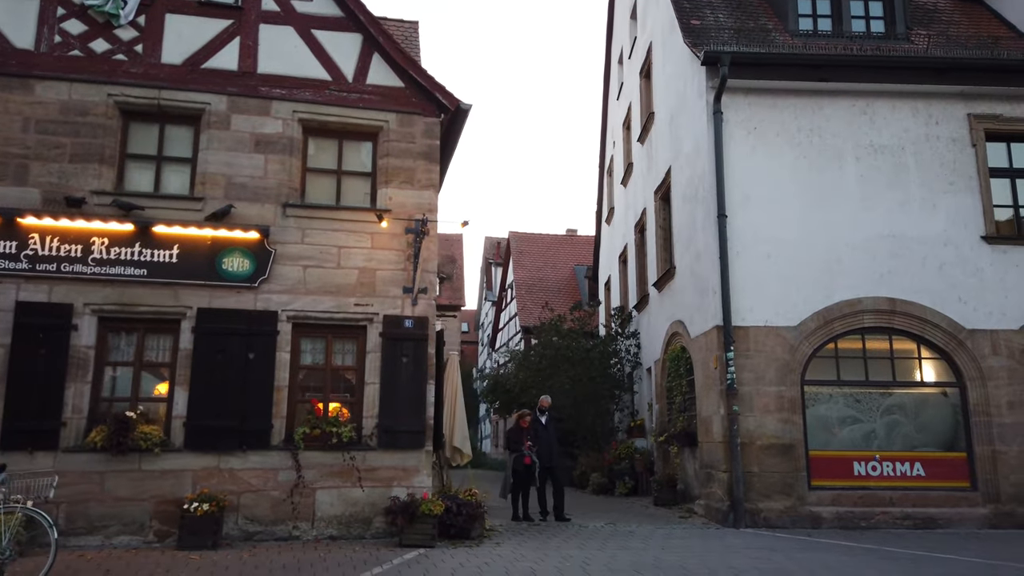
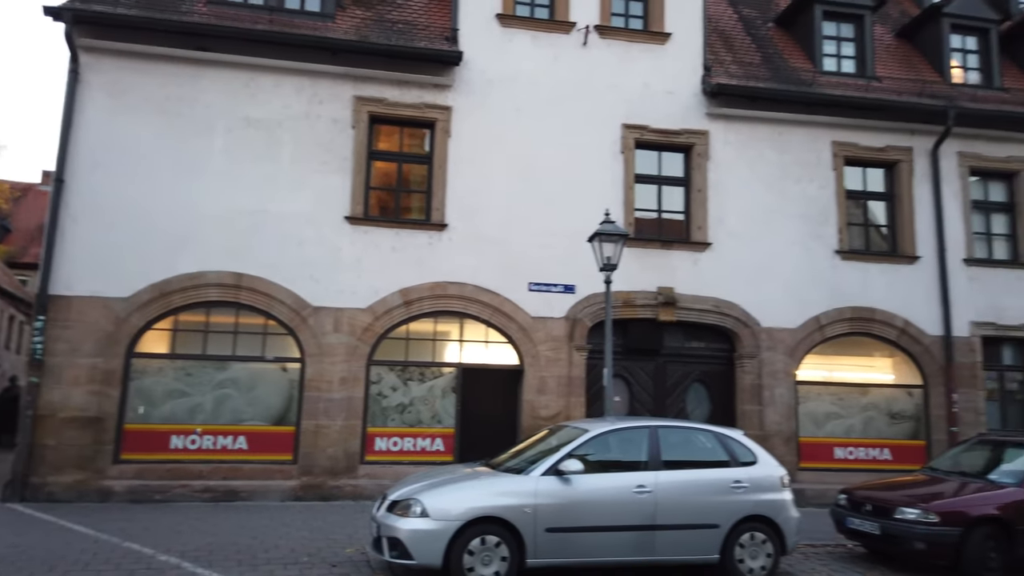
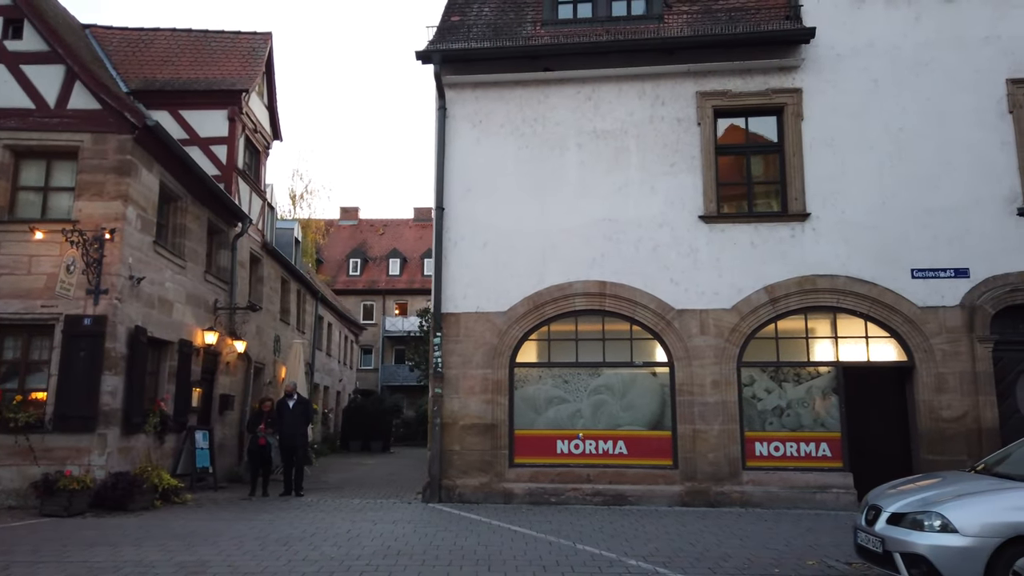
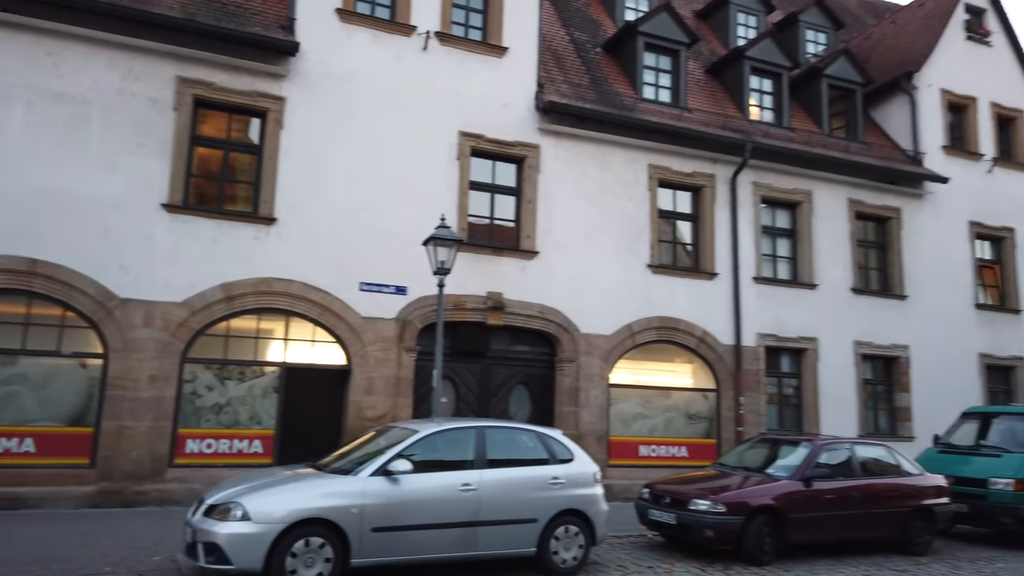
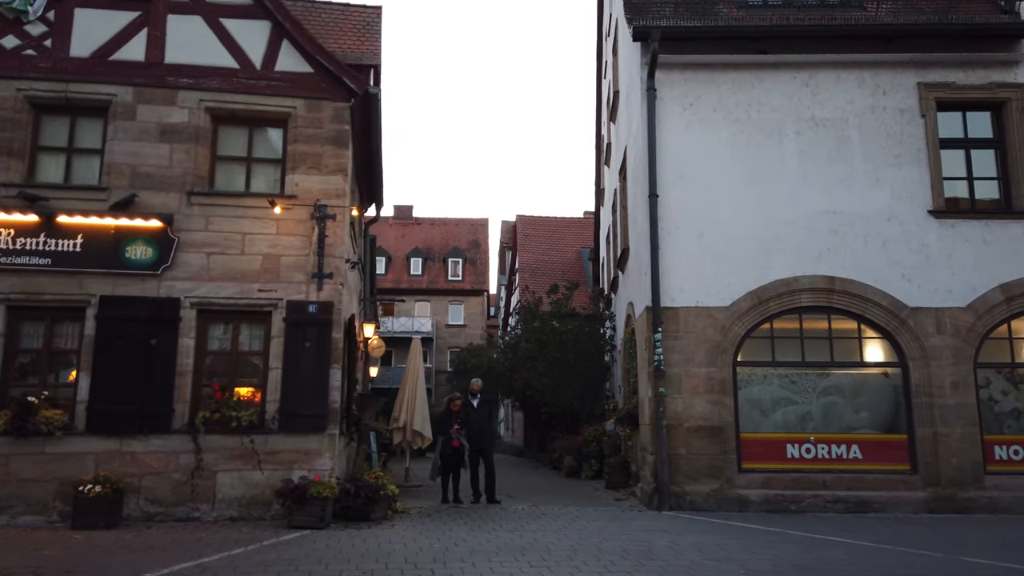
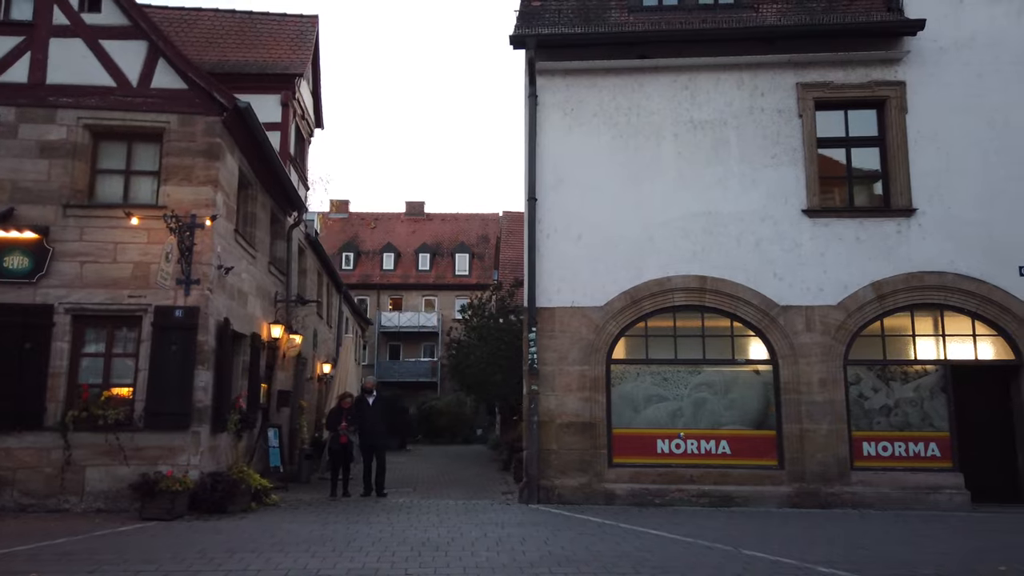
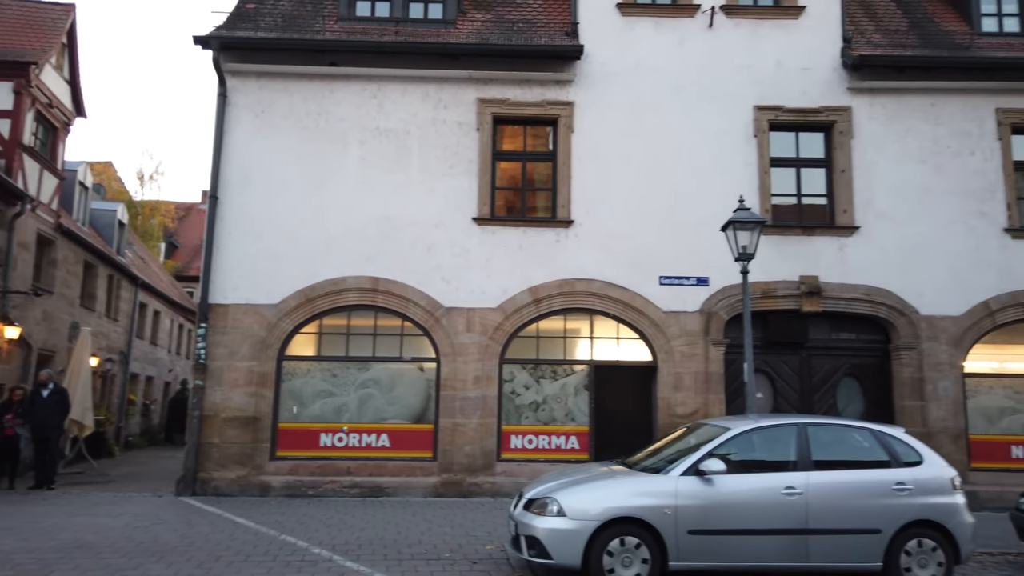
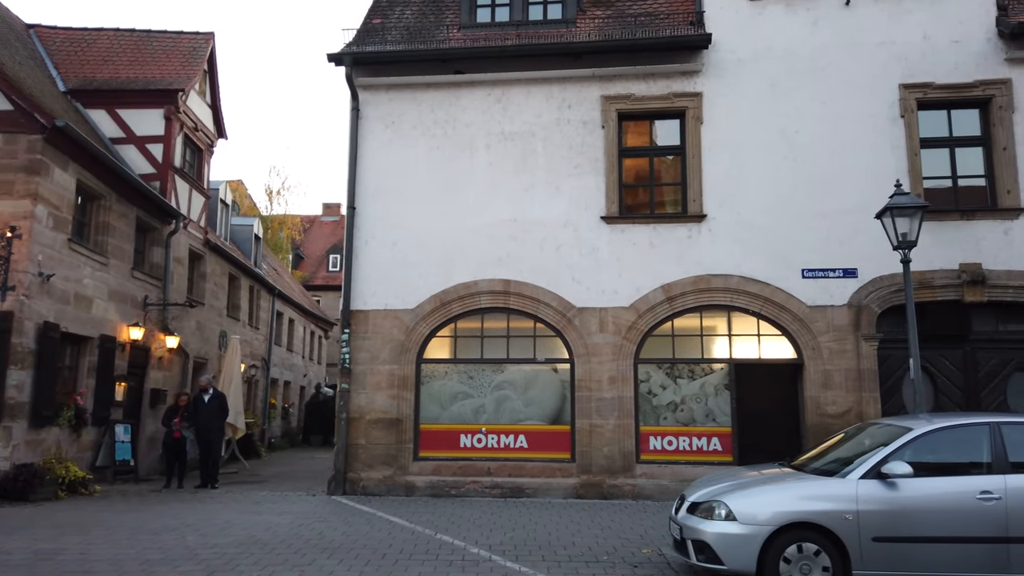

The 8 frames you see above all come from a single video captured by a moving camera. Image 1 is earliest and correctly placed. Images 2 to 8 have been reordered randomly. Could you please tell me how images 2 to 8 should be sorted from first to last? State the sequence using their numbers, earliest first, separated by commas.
5, 6, 3, 8, 7, 2, 4
